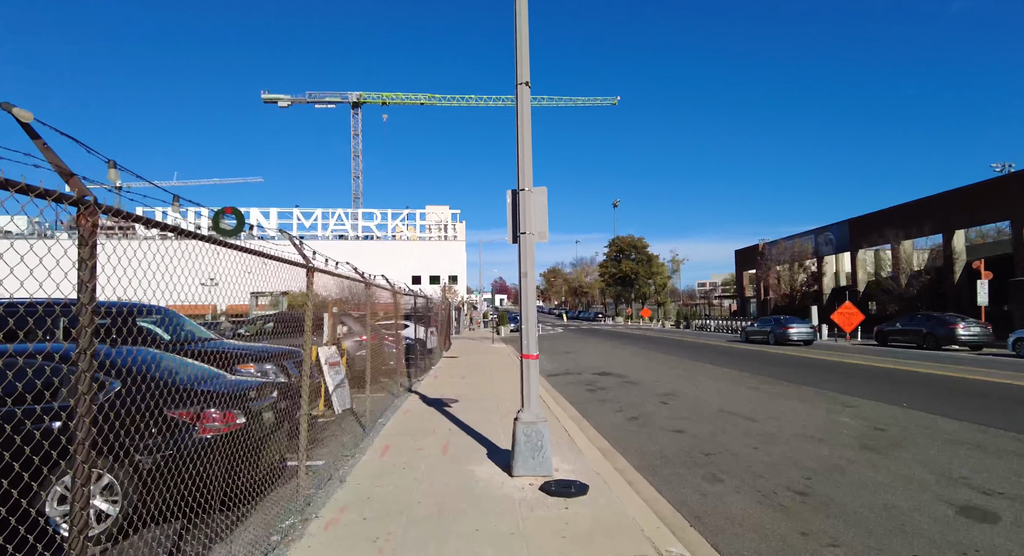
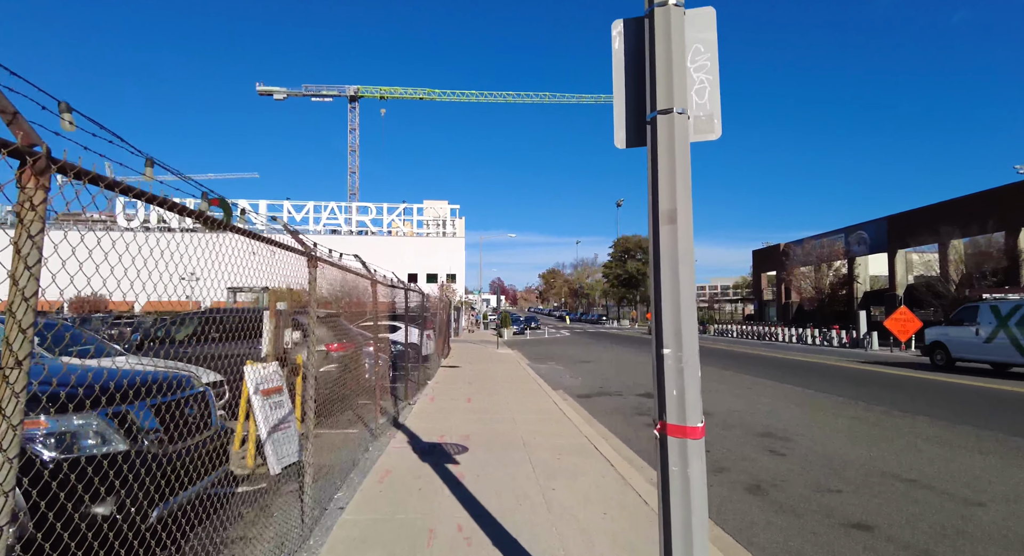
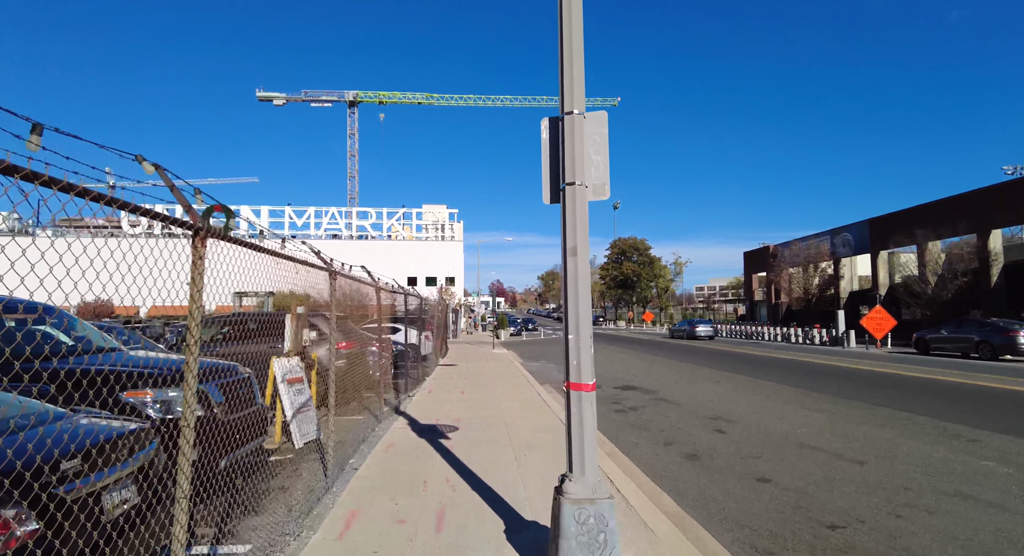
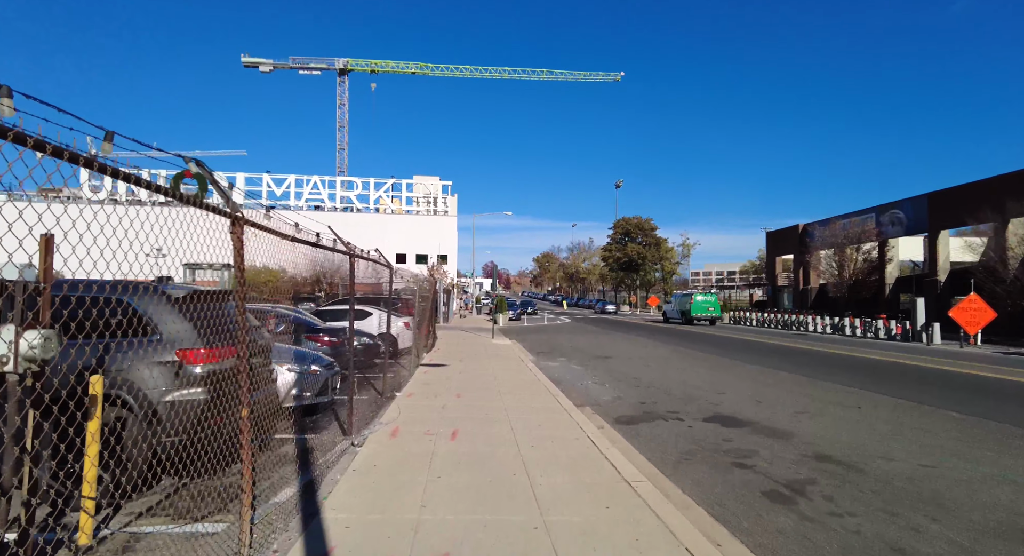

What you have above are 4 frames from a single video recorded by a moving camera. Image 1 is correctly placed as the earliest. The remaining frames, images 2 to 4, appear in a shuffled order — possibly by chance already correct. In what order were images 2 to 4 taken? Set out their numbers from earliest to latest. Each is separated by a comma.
3, 2, 4
